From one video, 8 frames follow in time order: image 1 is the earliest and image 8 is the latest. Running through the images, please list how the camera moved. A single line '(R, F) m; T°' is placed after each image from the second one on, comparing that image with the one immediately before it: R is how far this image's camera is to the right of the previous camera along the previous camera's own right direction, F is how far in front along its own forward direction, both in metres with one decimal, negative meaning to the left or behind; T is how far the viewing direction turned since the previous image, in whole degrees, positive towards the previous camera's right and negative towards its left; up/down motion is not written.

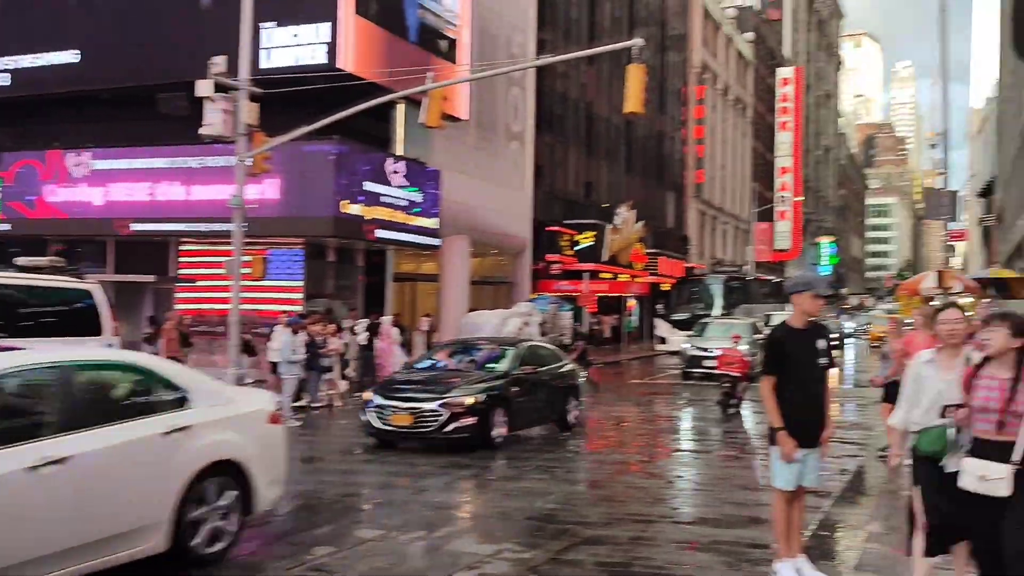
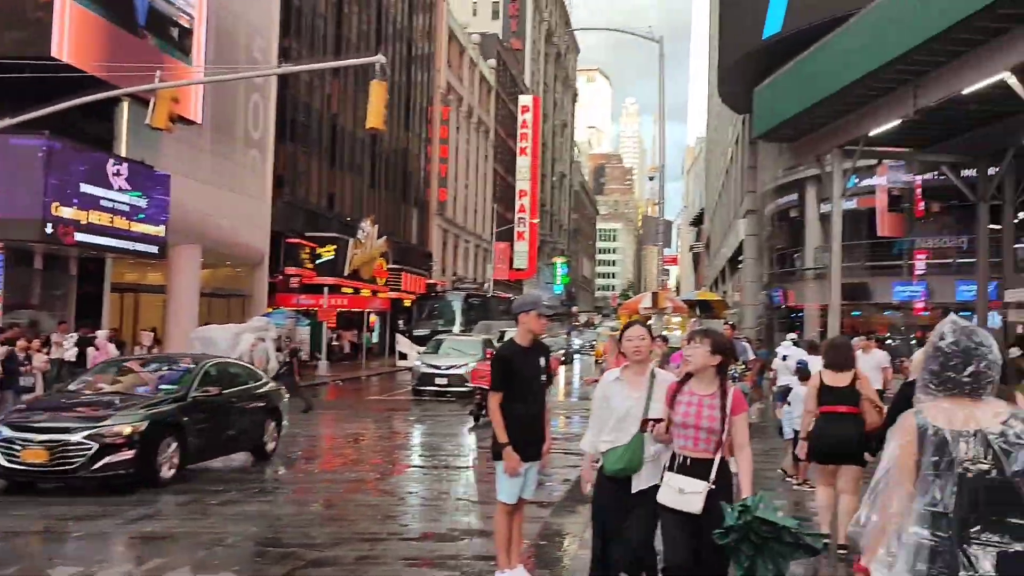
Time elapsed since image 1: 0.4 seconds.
(+0.1, 0.0) m; +16°
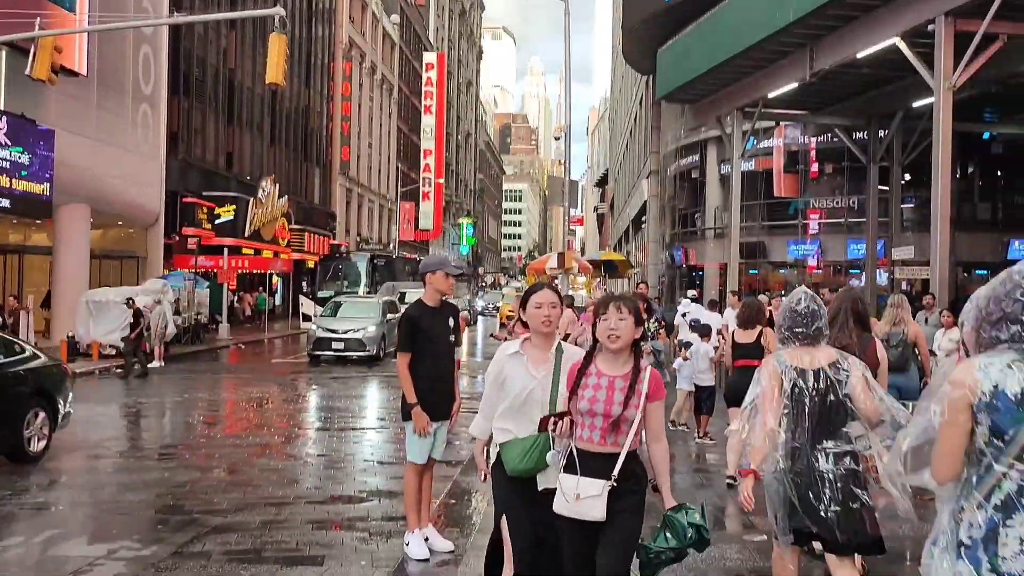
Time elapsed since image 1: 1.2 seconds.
(0.0, +0.1) m; +6°
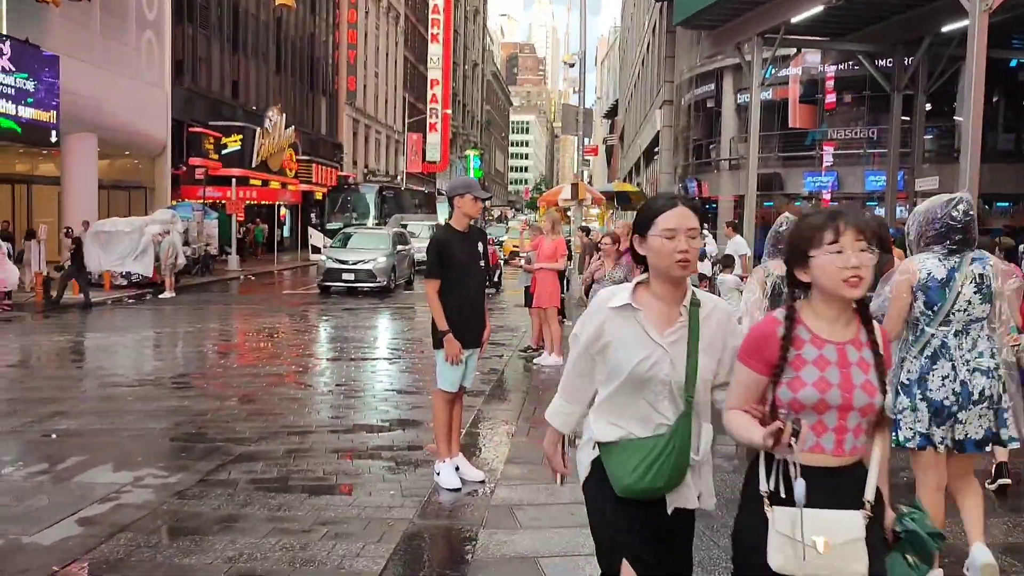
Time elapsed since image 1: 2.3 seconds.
(-0.2, +0.2) m; 0°
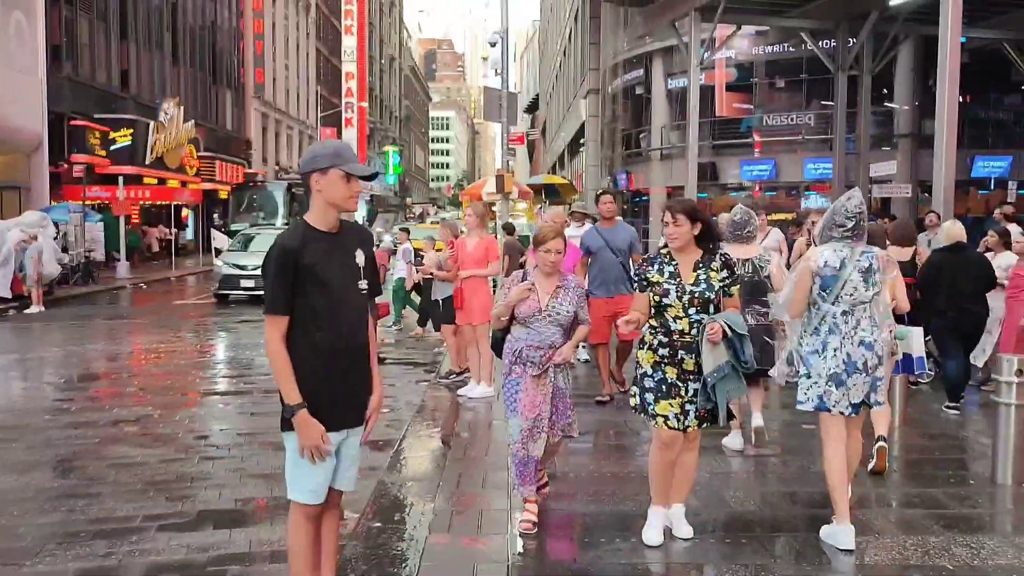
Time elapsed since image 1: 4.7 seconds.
(+0.1, +2.3) m; +5°
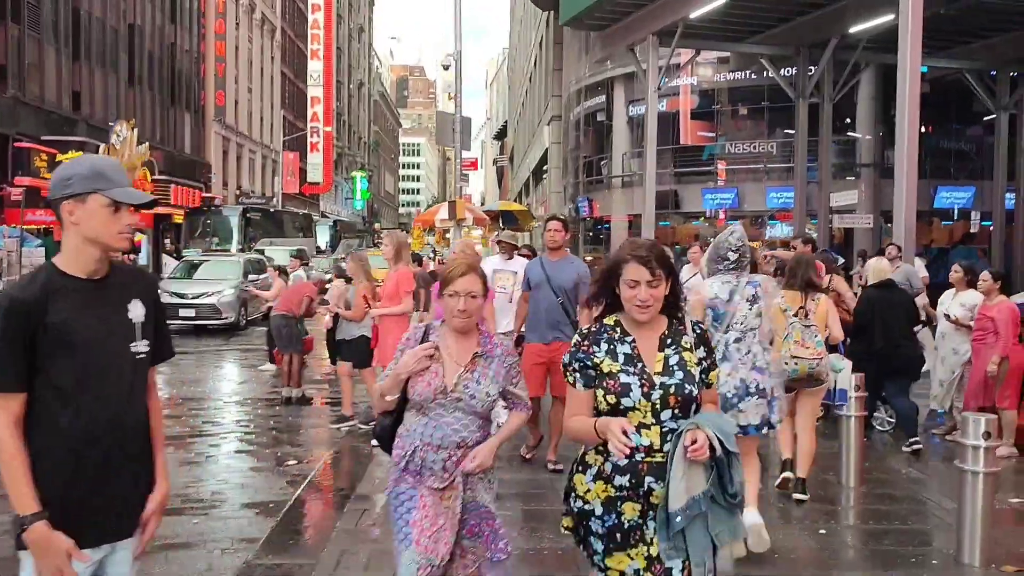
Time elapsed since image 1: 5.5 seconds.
(+0.4, +0.8) m; +2°
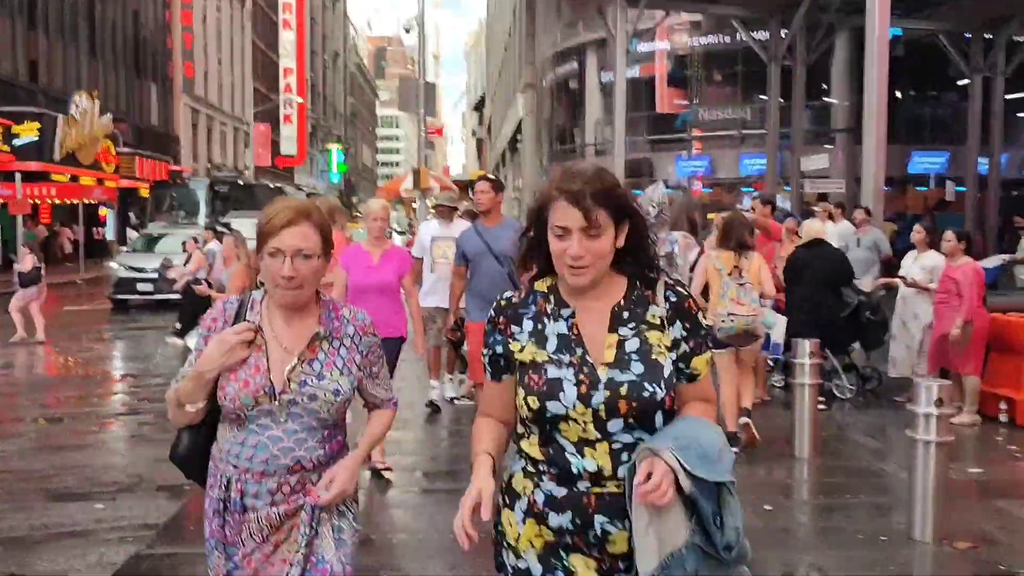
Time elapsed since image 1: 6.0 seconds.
(+0.3, +0.5) m; +1°
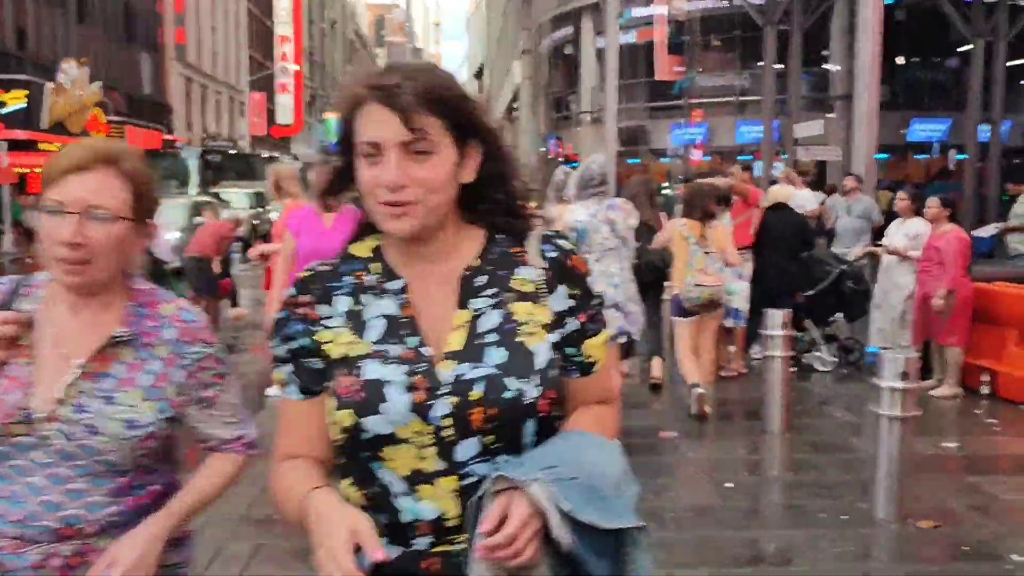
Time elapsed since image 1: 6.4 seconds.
(+0.3, +0.3) m; 0°
